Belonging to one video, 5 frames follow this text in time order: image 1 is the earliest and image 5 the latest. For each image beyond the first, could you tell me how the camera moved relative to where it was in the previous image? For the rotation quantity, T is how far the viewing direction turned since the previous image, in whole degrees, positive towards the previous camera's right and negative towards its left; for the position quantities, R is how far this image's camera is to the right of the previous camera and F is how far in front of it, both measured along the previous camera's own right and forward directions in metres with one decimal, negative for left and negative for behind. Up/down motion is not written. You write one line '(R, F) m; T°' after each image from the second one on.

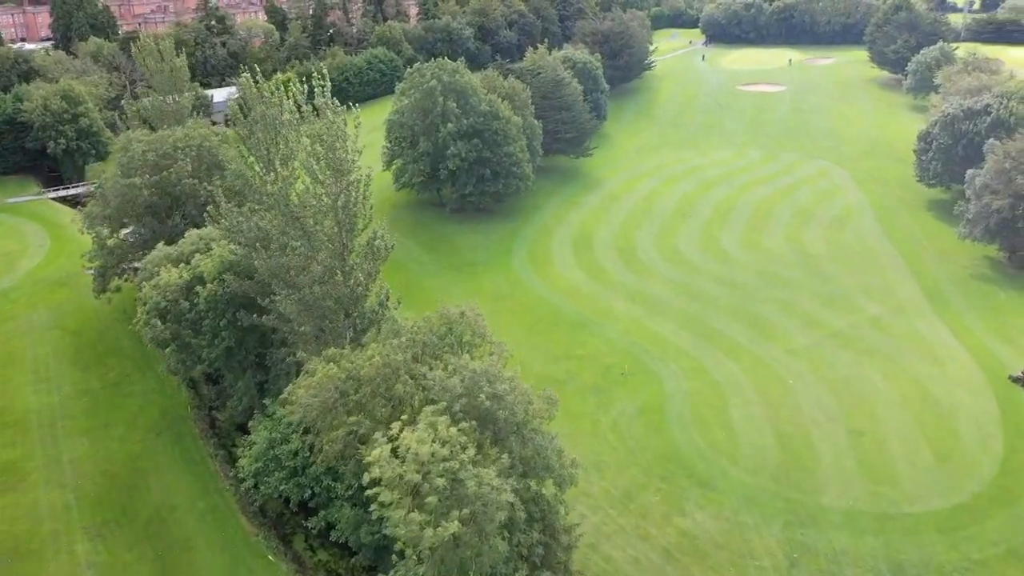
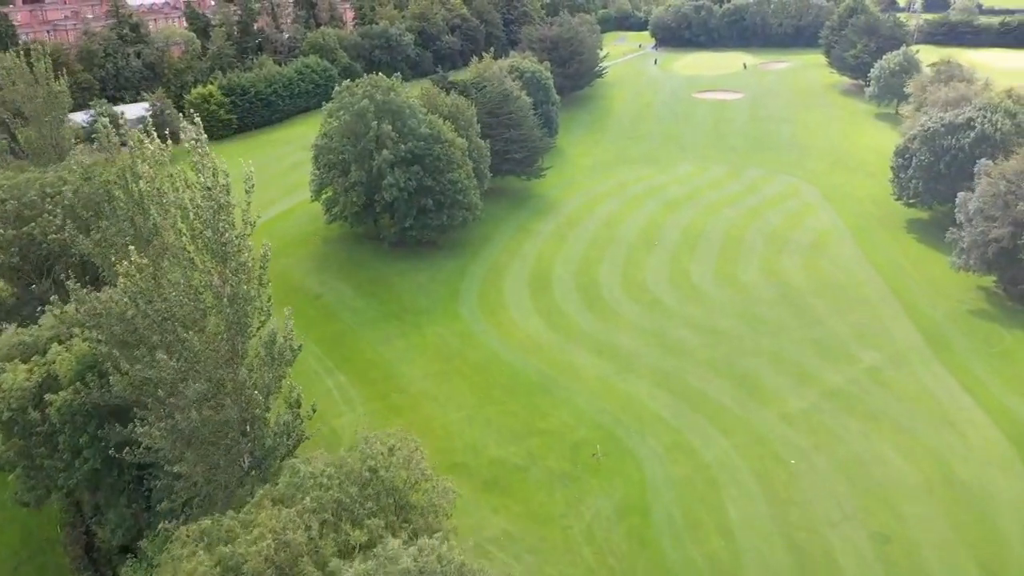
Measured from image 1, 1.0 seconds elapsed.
(+0.1, +5.9) m; +3°
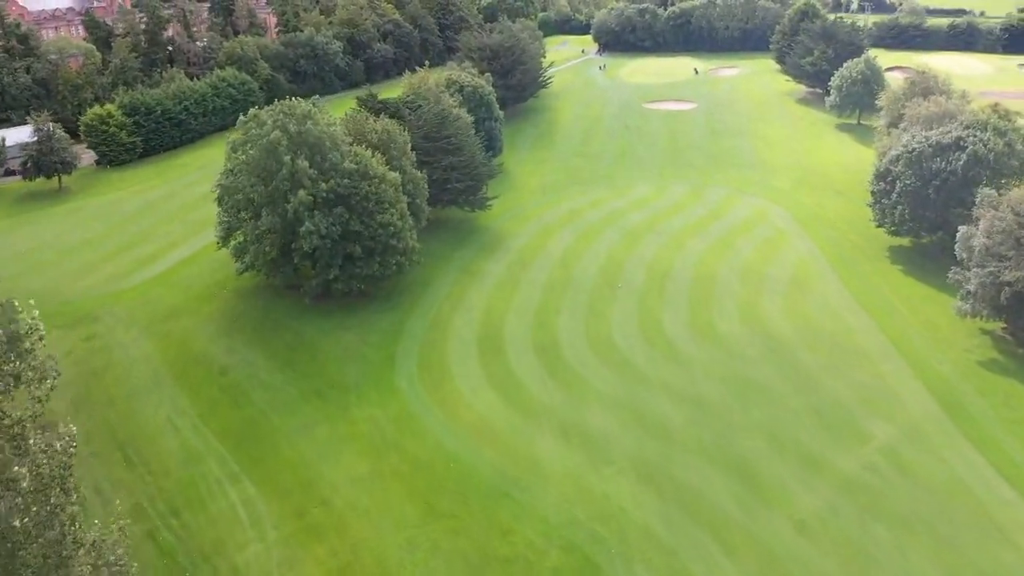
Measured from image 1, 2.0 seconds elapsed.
(0.0, +6.7) m; +4°
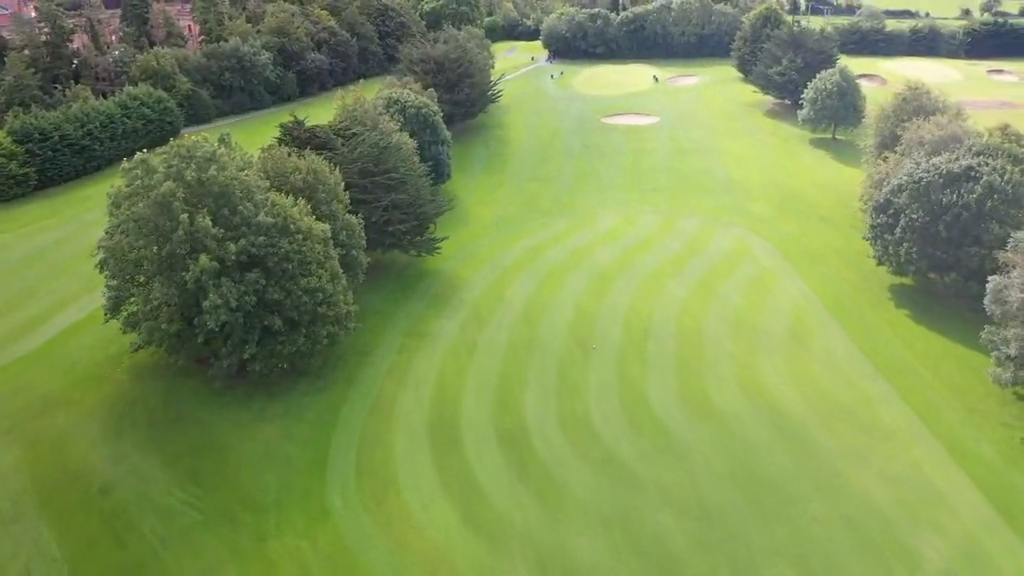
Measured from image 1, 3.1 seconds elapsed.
(-0.2, +7.0) m; +3°
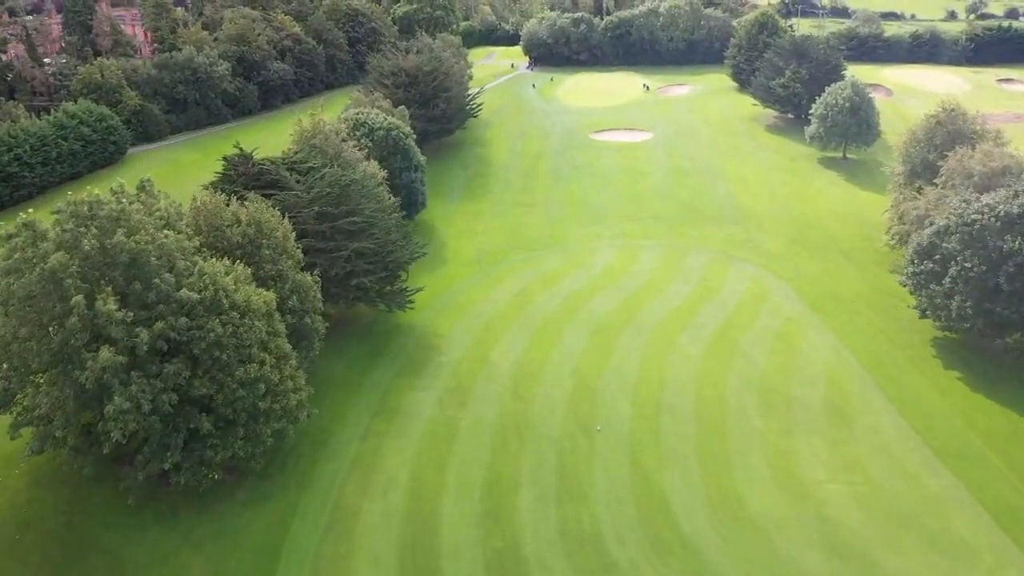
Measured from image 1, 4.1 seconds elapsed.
(-0.3, +6.5) m; +1°
